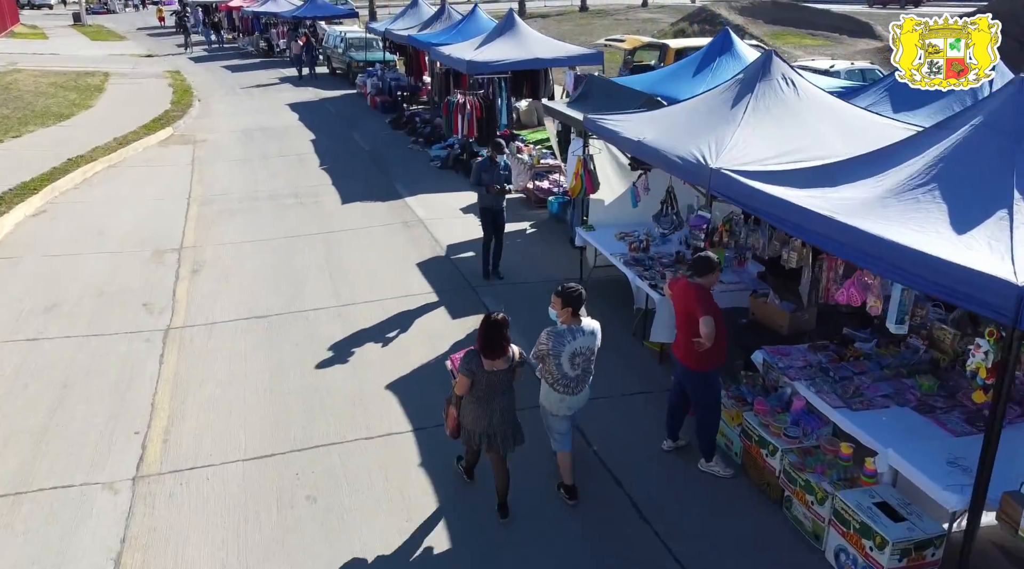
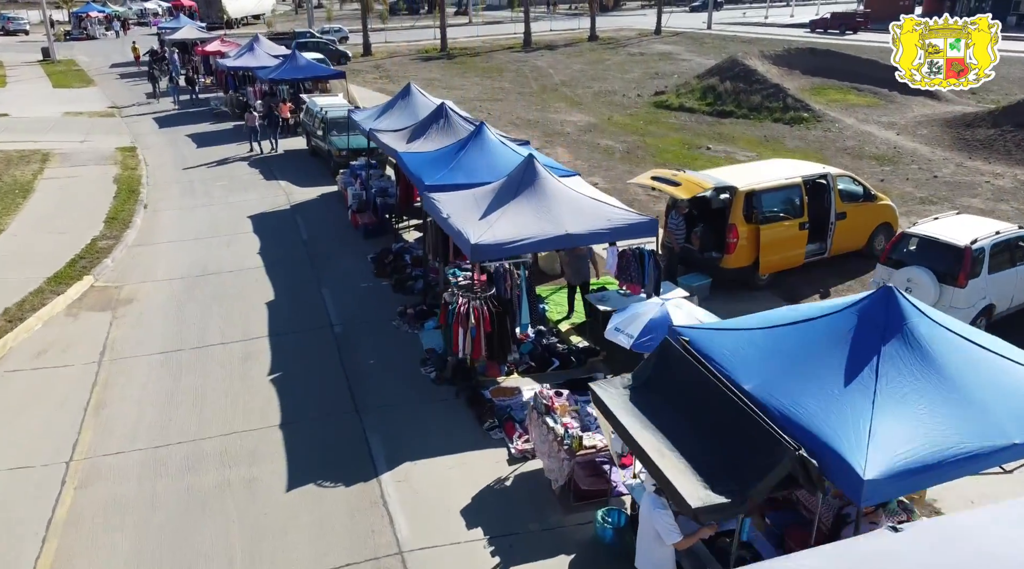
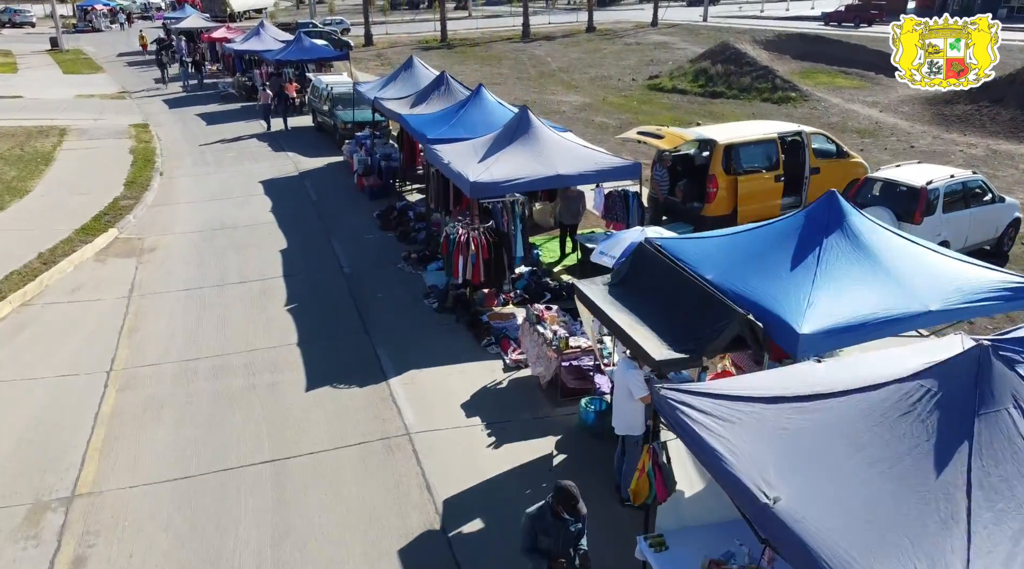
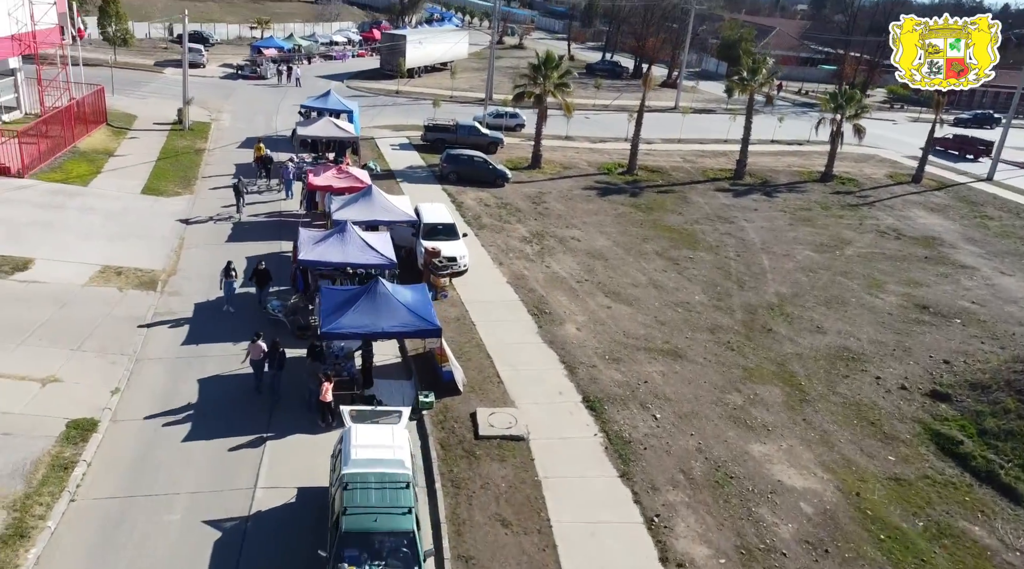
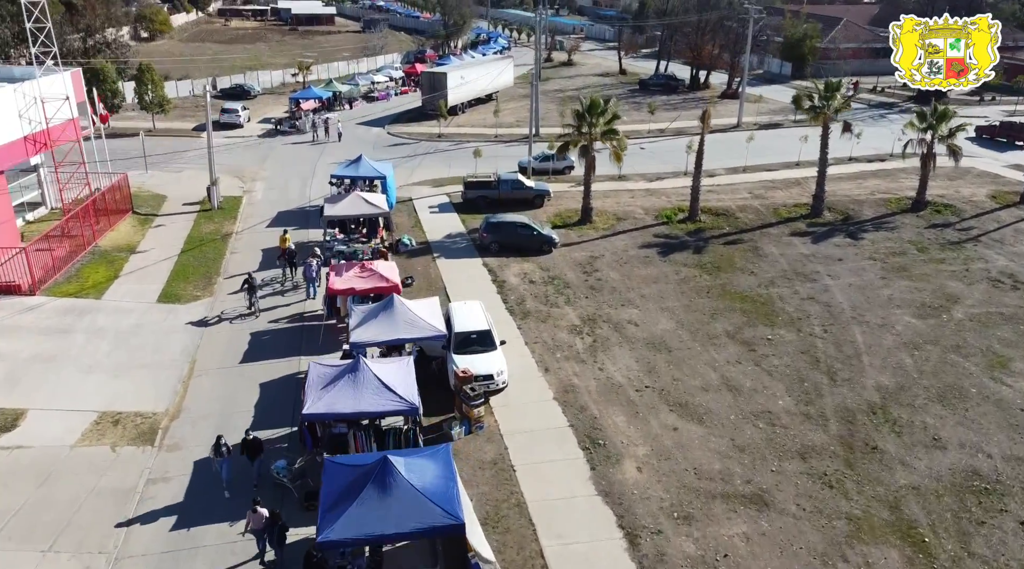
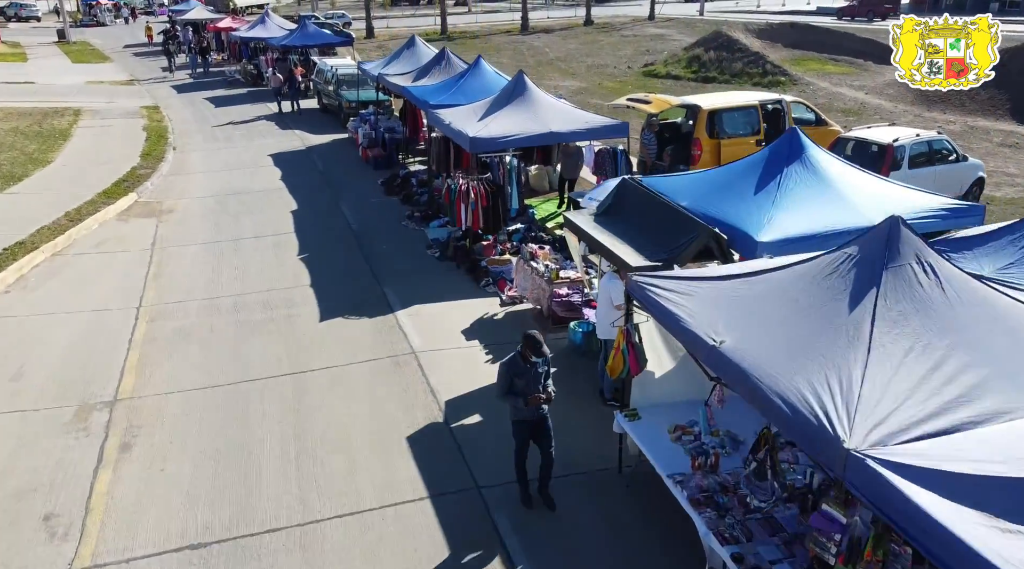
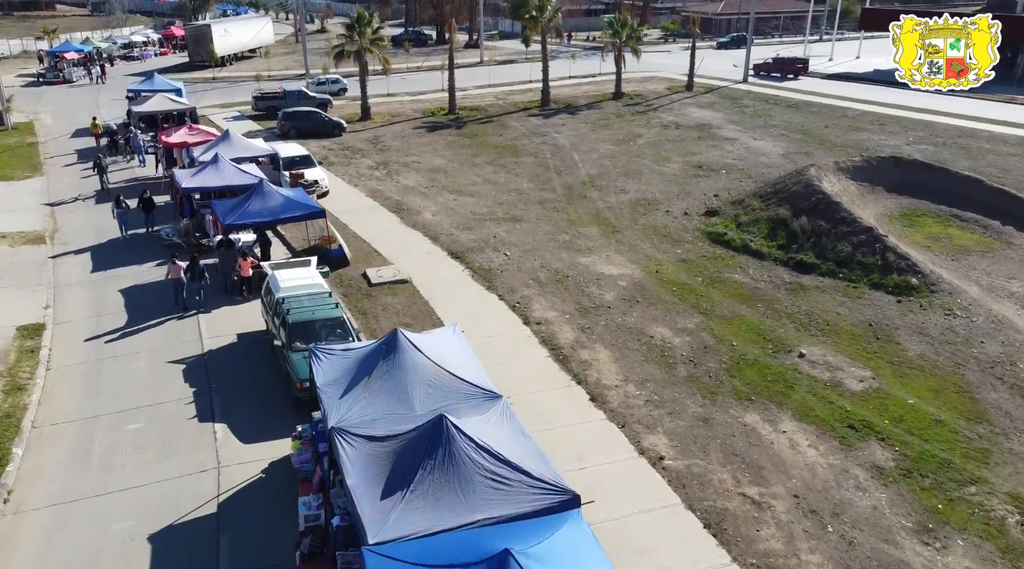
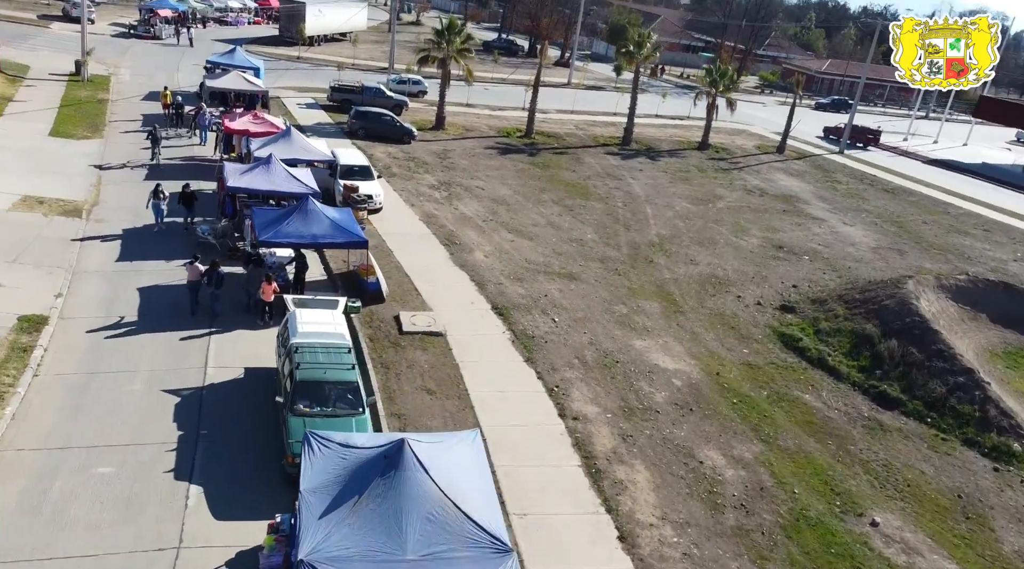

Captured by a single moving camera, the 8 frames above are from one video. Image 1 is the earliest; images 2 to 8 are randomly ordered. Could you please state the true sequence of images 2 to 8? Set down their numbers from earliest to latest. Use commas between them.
6, 3, 2, 7, 8, 4, 5
